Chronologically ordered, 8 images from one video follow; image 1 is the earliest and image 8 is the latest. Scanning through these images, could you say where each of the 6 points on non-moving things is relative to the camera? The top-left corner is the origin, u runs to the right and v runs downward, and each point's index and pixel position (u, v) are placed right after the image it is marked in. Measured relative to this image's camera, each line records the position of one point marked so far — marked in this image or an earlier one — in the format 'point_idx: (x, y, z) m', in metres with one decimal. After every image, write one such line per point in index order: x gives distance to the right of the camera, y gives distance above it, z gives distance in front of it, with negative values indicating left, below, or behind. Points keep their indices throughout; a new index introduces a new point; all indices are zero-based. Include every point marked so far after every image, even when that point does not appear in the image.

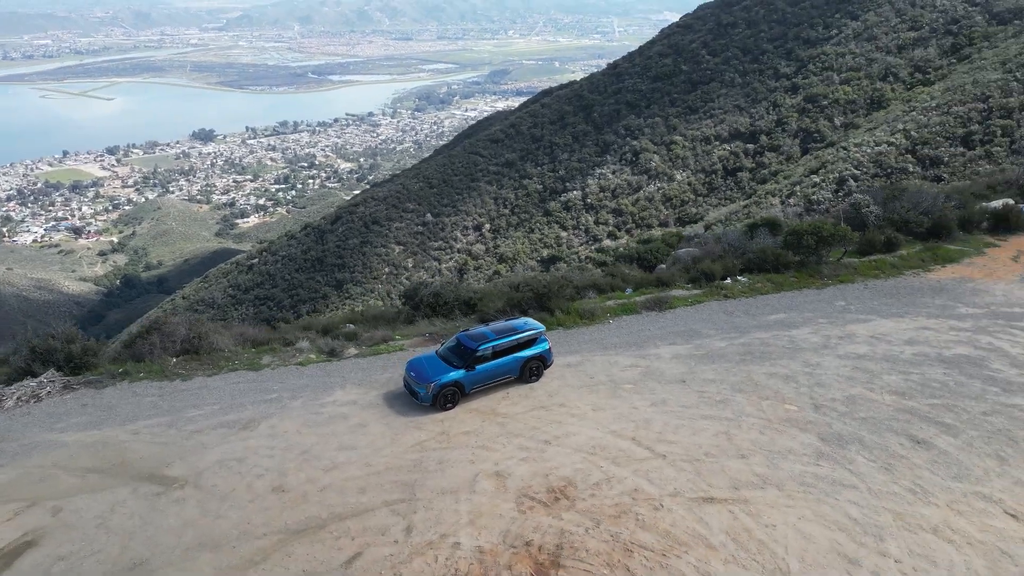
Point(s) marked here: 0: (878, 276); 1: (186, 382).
0: (+6.7, +0.2, +13.1) m
1: (-4.3, -1.3, +9.7) m
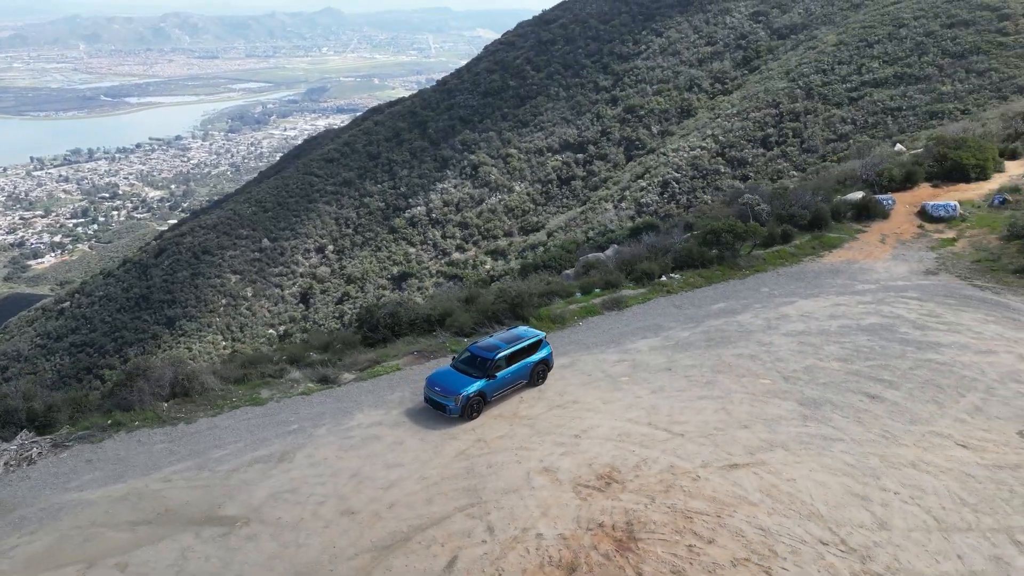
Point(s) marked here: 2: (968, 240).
0: (+5.7, +0.5, +15.1) m
1: (-4.1, -1.8, +9.4) m
2: (+10.1, +1.1, +16.1) m
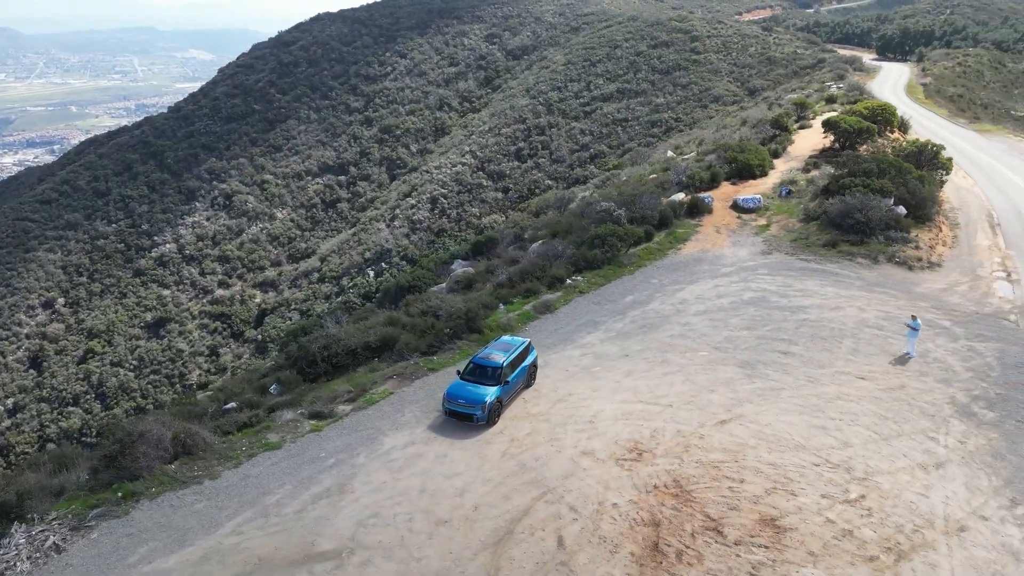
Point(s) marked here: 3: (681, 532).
0: (+3.6, +0.8, +17.6) m
1: (-3.6, -2.4, +9.0) m
2: (+7.3, +1.8, +19.9) m
3: (+2.0, -2.8, +8.2) m
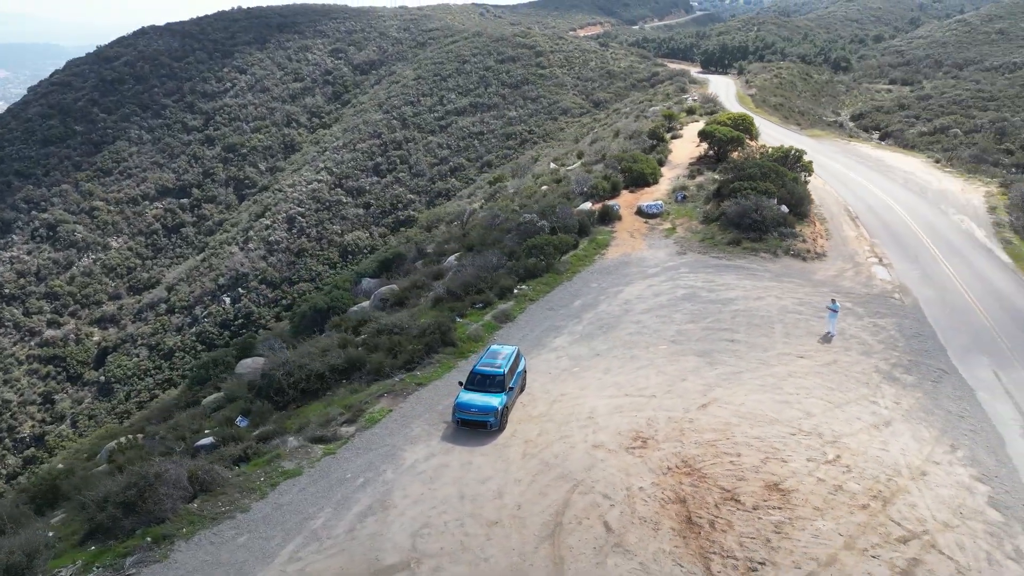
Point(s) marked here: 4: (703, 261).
0: (+2.0, +0.7, +18.7) m
1: (-3.2, -2.7, +8.8) m
2: (+5.2, +1.9, +21.7) m
3: (+2.5, -2.7, +9.1) m
4: (+5.1, +0.7, +18.9) m
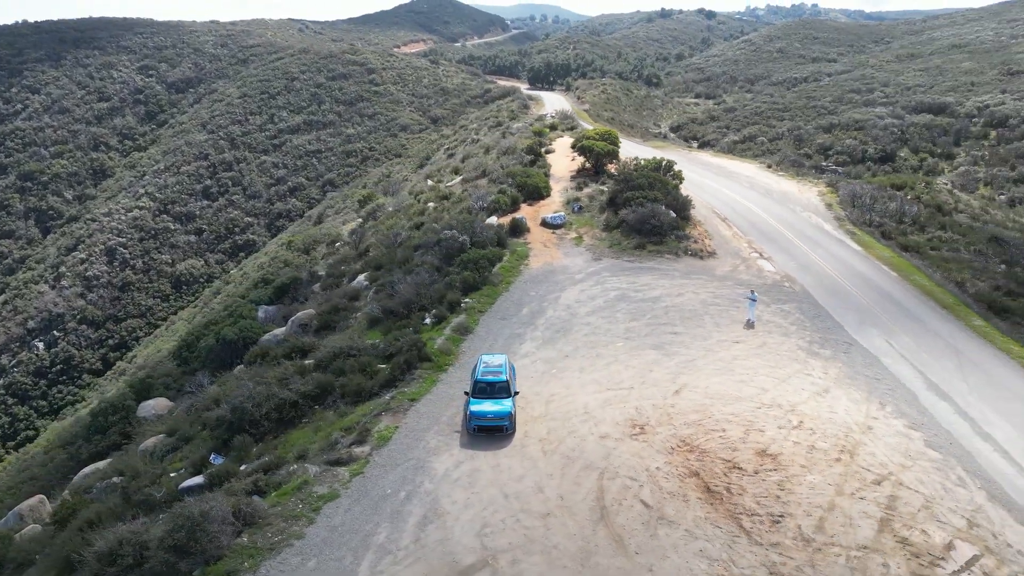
0: (+0.1, +0.4, +19.6) m
1: (-2.5, -3.0, +8.8) m
2: (+2.5, +1.7, +23.2) m
3: (+3.0, -2.7, +10.3) m
4: (+3.1, +0.7, +20.5) m
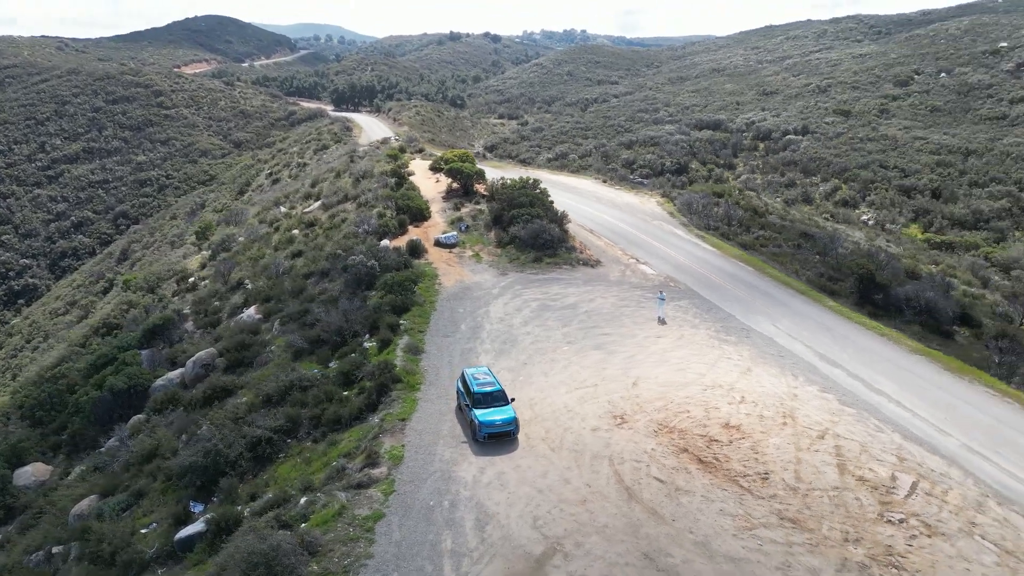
0: (-2.2, -0.1, +20.2) m
1: (-1.7, -3.3, +9.0) m
2: (-1.0, +1.2, +24.3) m
3: (+3.1, -2.6, +11.9) m
4: (+0.4, +0.3, +21.8) m
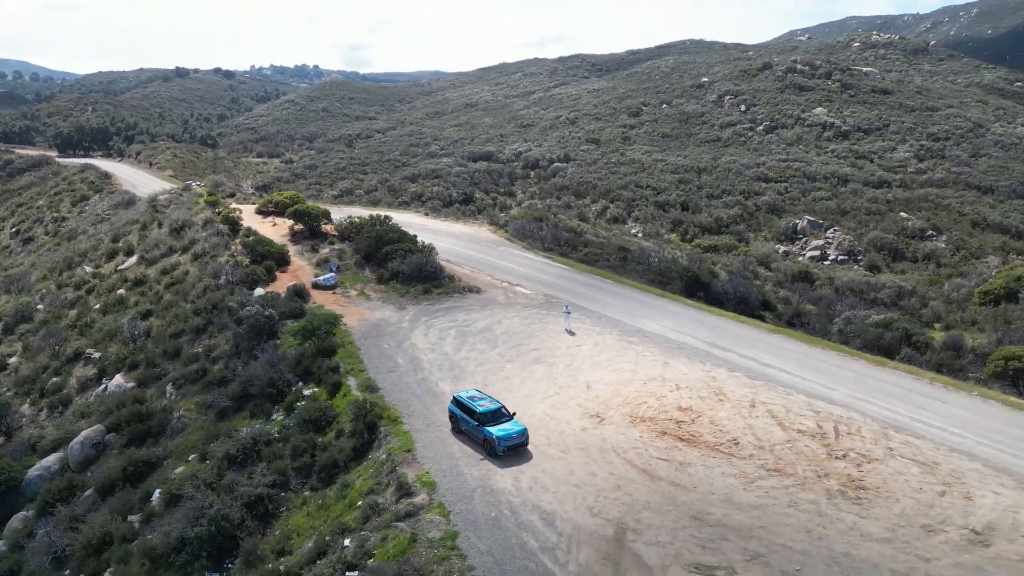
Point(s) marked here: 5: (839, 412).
0: (-4.7, -1.3, +20.2) m
1: (-0.5, -3.7, +9.7) m
2: (-5.0, 0.0, +24.6) m
3: (+3.2, -2.7, +13.9) m
4: (-2.8, -0.6, +22.6) m
5: (+6.7, -2.5, +14.8) m
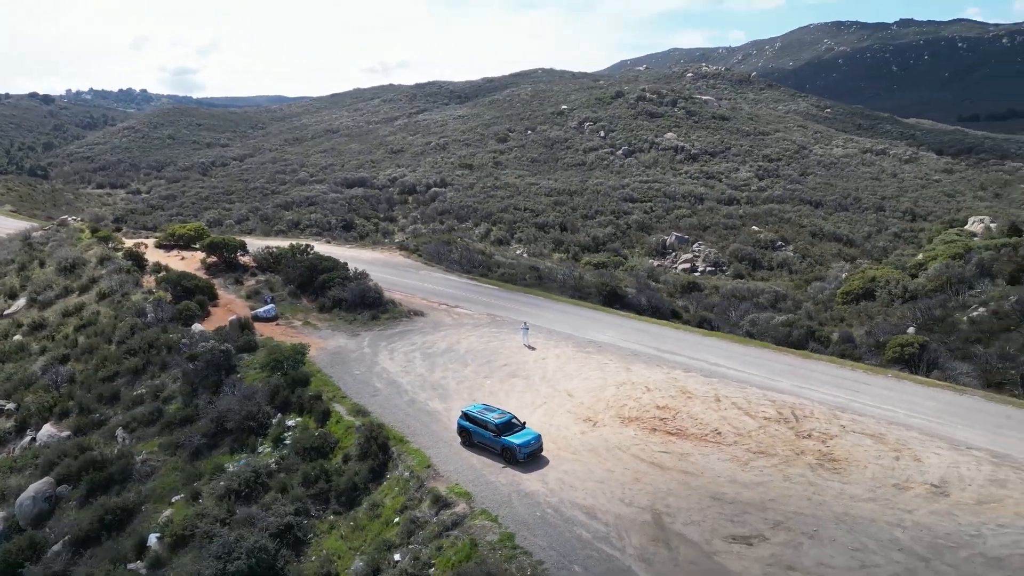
0: (-5.8, -2.1, +20.1) m
1: (+0.5, -3.9, +10.5) m
2: (-6.9, -1.0, +24.4) m
3: (+3.2, -2.9, +15.3) m
4: (-4.3, -1.5, +22.8) m
5: (+6.5, -2.6, +16.9) m
